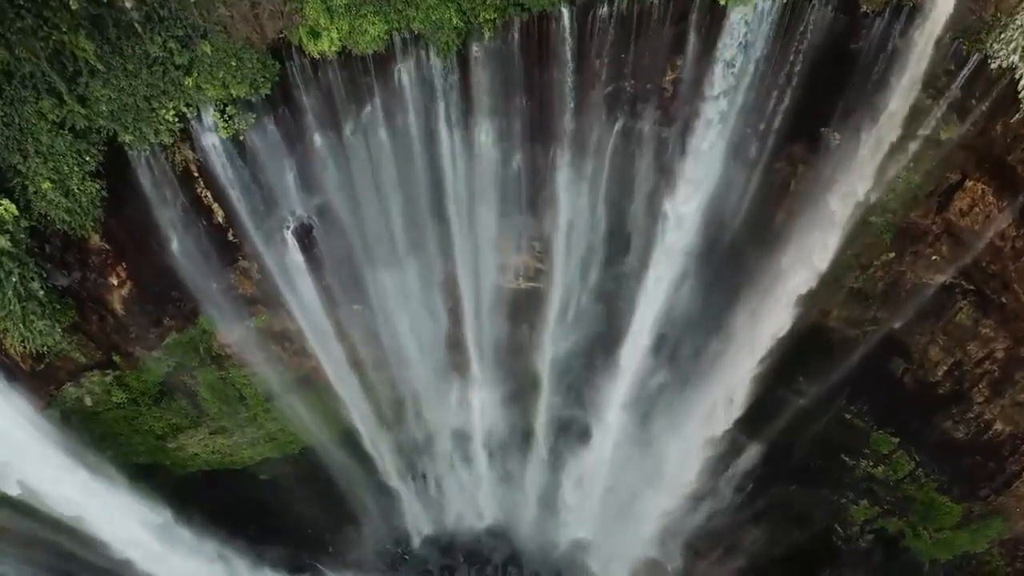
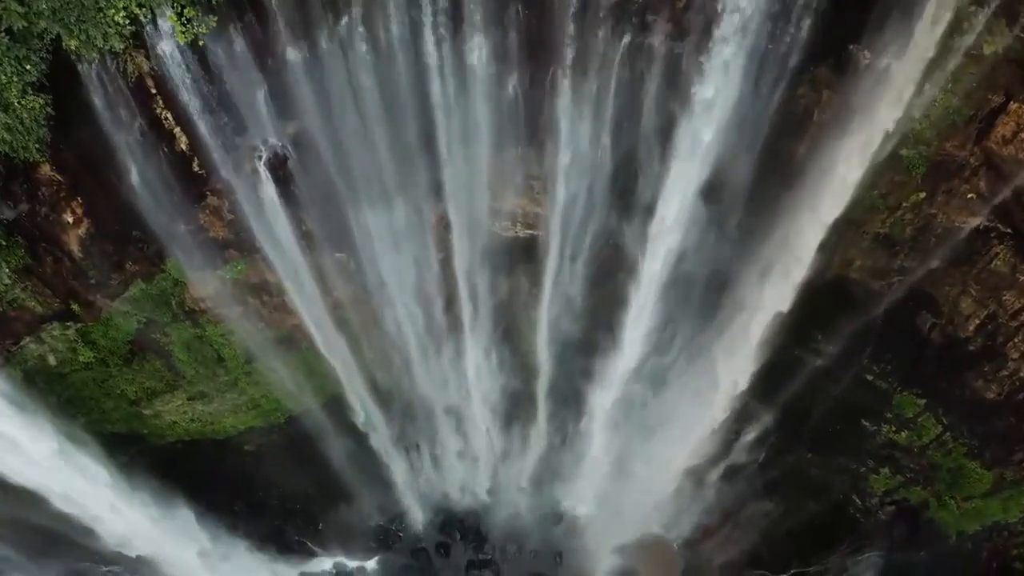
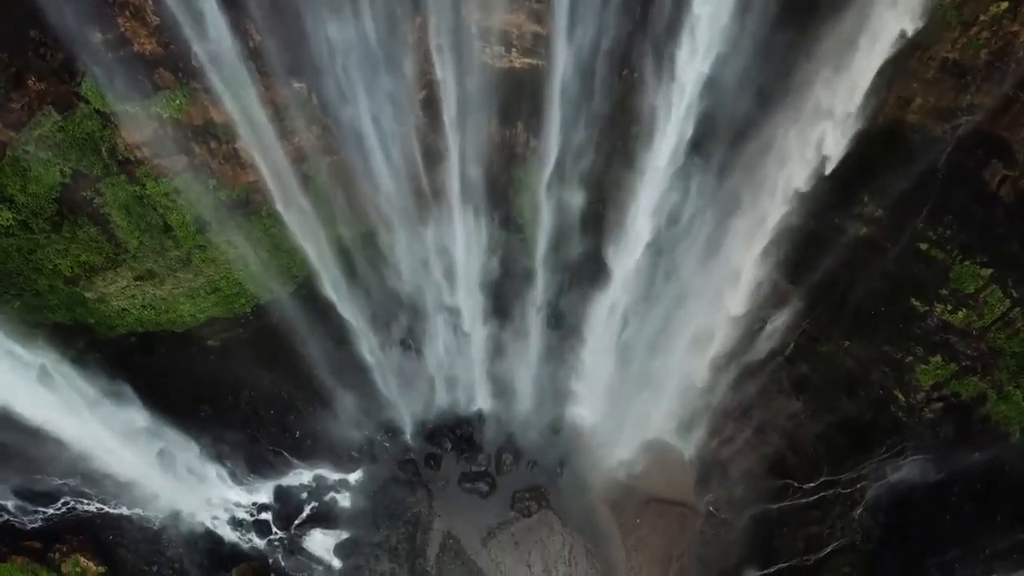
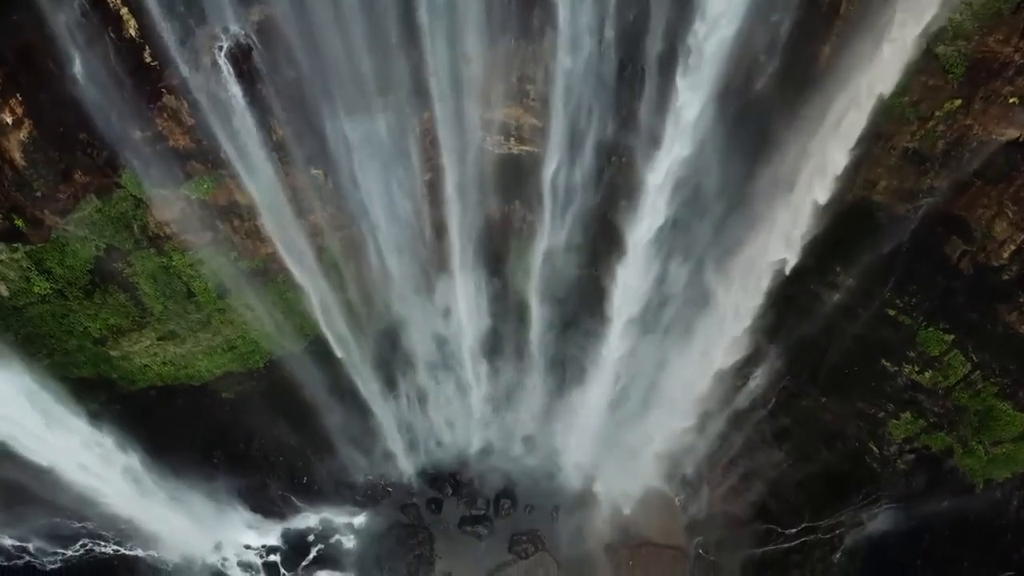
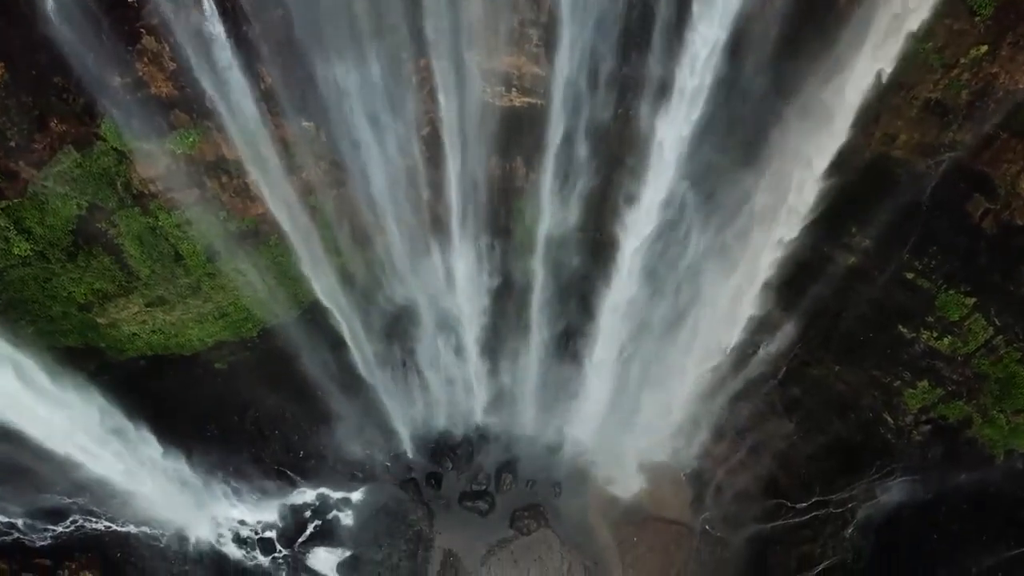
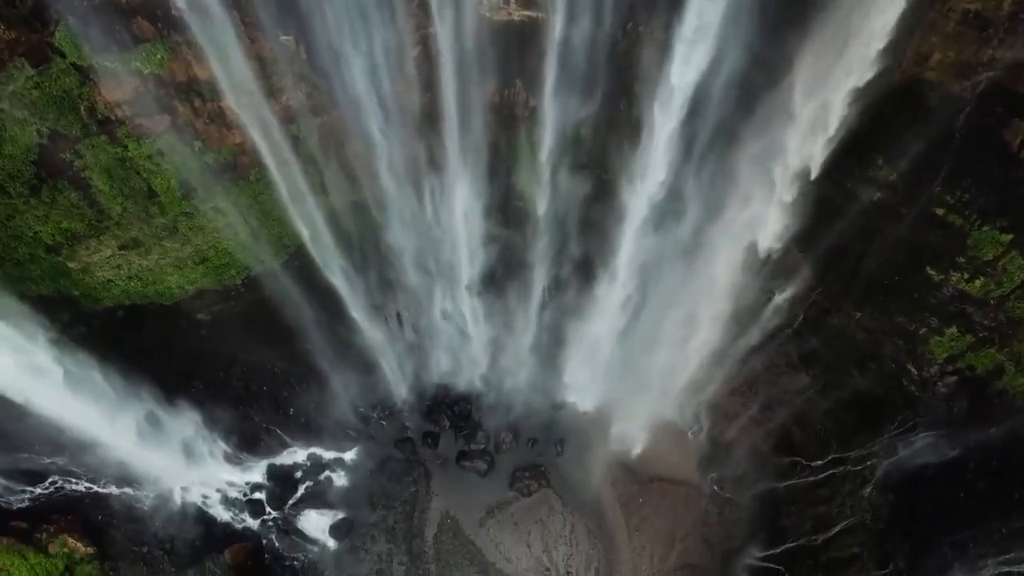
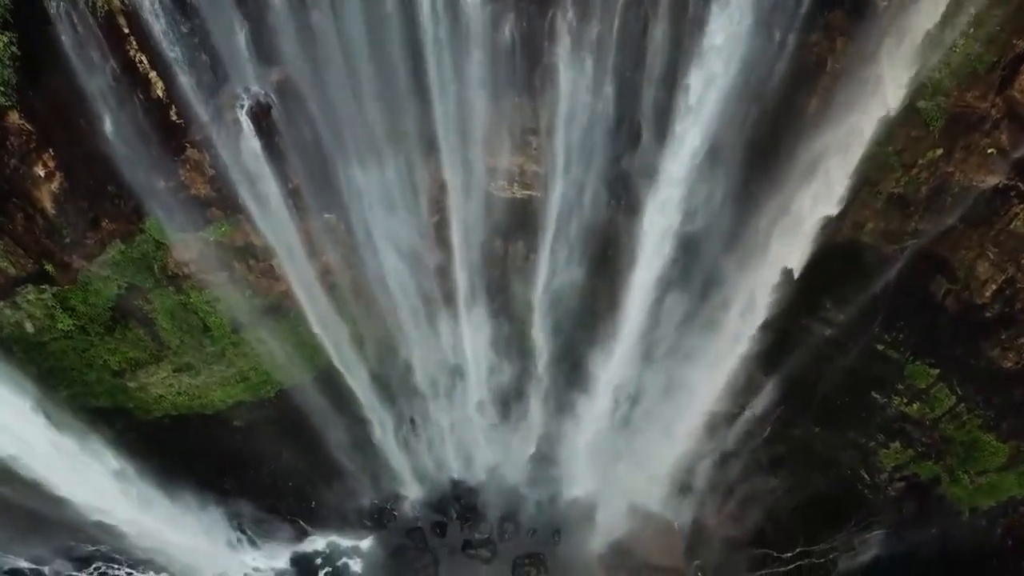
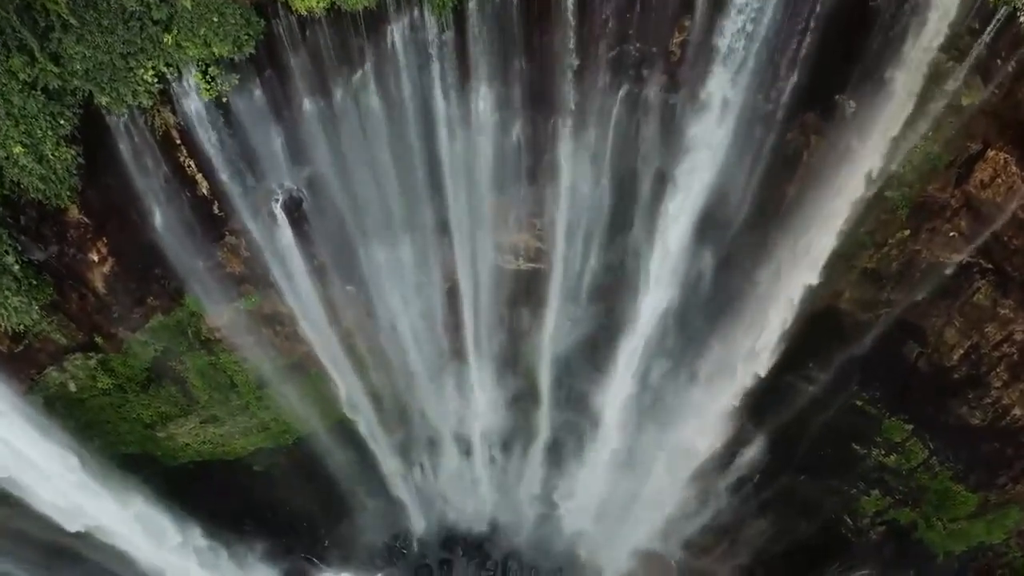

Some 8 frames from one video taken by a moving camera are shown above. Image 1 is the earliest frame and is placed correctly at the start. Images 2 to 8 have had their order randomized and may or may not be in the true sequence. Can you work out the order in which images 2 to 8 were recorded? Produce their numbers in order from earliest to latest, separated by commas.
8, 2, 7, 4, 5, 3, 6
